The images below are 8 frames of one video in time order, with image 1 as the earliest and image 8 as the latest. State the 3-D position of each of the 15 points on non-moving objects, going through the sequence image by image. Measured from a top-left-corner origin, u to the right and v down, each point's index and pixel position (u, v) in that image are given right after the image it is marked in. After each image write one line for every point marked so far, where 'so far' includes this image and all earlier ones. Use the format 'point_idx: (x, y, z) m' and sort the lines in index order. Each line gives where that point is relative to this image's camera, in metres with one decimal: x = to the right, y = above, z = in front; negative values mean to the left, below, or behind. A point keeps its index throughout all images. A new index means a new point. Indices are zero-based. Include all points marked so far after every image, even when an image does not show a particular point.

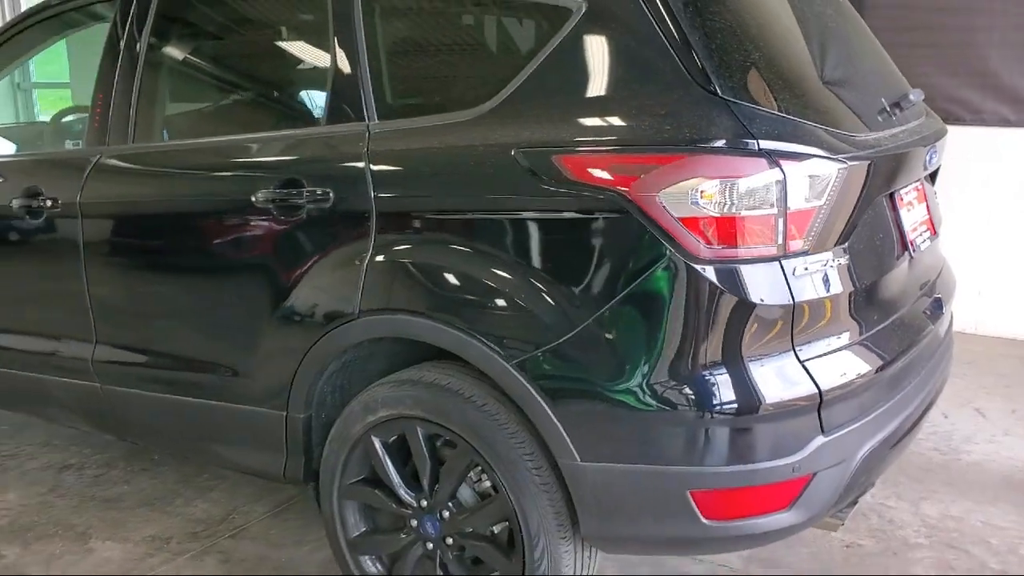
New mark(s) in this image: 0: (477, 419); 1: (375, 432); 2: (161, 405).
0: (-0.1, -0.2, +1.9) m
1: (-0.3, -0.3, +2.1) m
2: (-0.7, -0.2, +2.5) m
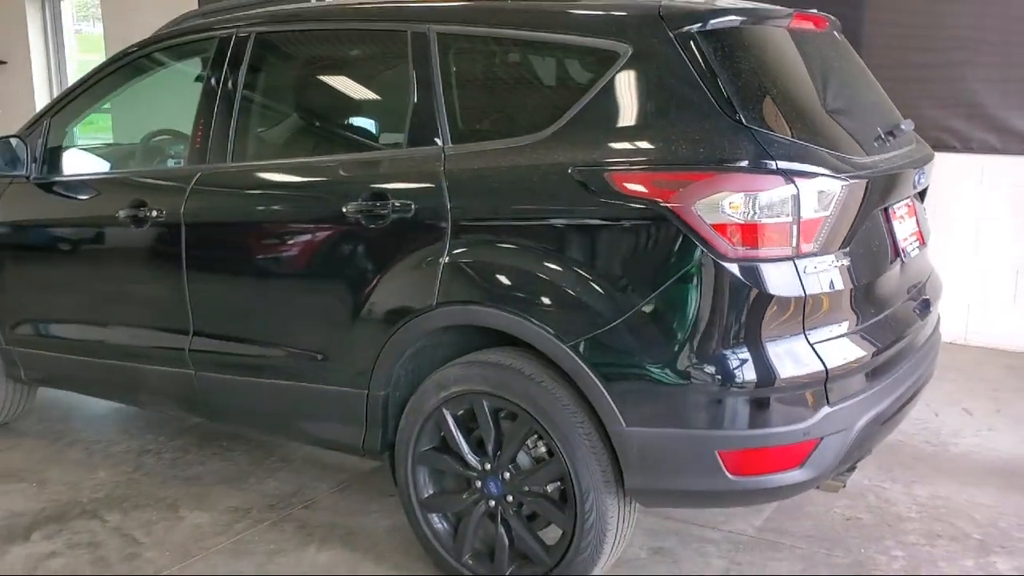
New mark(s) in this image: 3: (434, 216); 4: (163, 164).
0: (+0.1, -0.2, +2.3) m
1: (-0.1, -0.3, +2.4) m
2: (-0.6, -0.2, +2.8) m
3: (-0.2, +0.1, +2.4) m
4: (-0.9, +0.3, +3.1) m
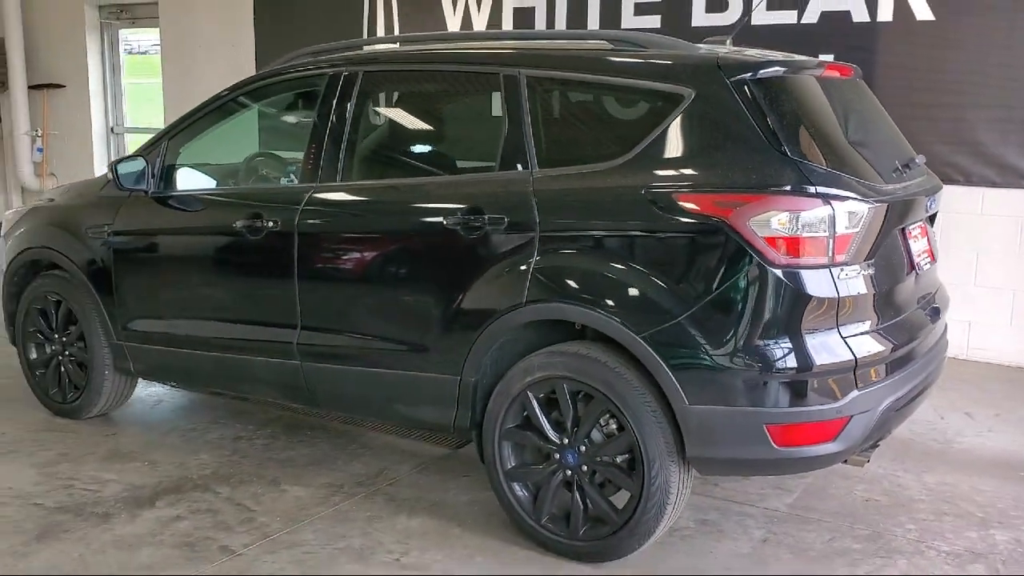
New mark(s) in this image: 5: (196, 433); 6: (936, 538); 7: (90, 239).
0: (+0.2, -0.2, +2.7) m
1: (0.0, -0.3, +2.9) m
2: (-0.5, -0.3, +3.2) m
3: (0.0, +0.1, +2.9) m
4: (-0.7, +0.3, +3.5) m
5: (-1.1, -0.5, +4.0) m
6: (+1.1, -0.7, +3.0) m
7: (-1.4, +0.2, +3.9) m
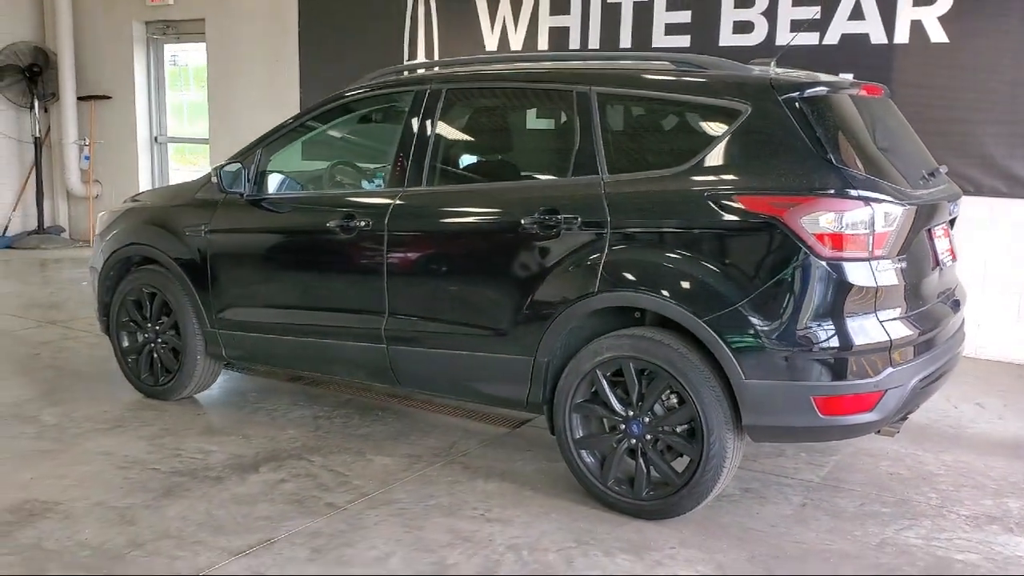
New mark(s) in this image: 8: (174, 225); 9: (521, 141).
0: (+0.4, -0.2, +3.1) m
1: (+0.3, -0.2, +3.3) m
2: (-0.2, -0.2, +3.6) m
3: (+0.2, +0.2, +3.3) m
4: (-0.5, +0.4, +3.9) m
5: (-0.9, -0.5, +4.4) m
6: (+1.3, -0.7, +3.4) m
7: (-1.2, +0.2, +4.3) m
8: (-1.3, +0.2, +4.4) m
9: (0.0, +0.5, +3.6) m
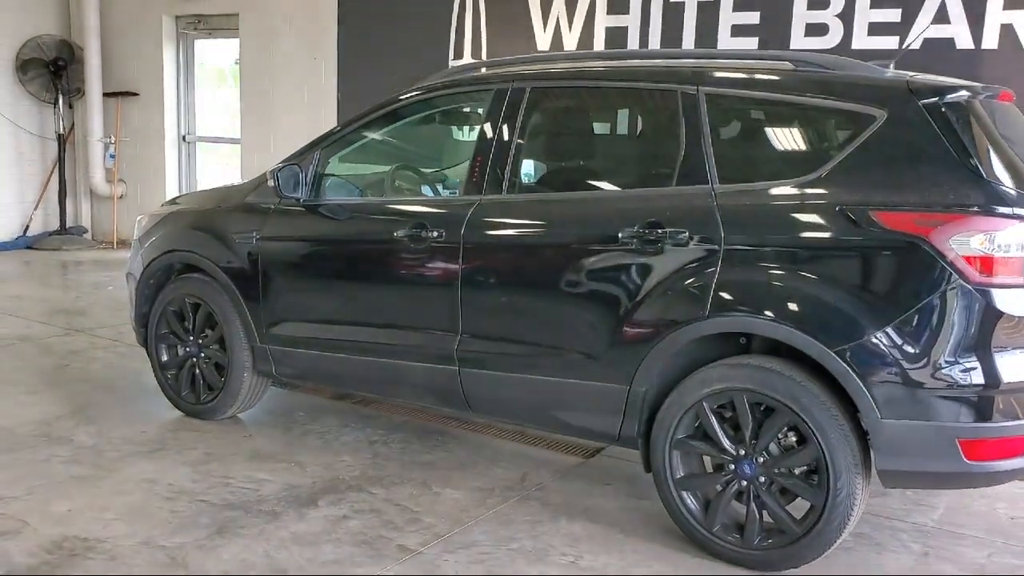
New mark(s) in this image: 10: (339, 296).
0: (+0.7, -0.2, +2.8) m
1: (+0.5, -0.3, +2.9) m
2: (0.0, -0.3, +3.3) m
3: (+0.5, +0.1, +2.9) m
4: (-0.3, +0.3, +3.6) m
5: (-0.6, -0.5, +4.0) m
6: (+1.6, -0.7, +3.1) m
7: (-1.0, +0.2, +4.0) m
8: (-1.0, +0.2, +4.0) m
9: (+0.3, +0.4, +3.3) m
10: (-0.6, 0.0, +3.7) m
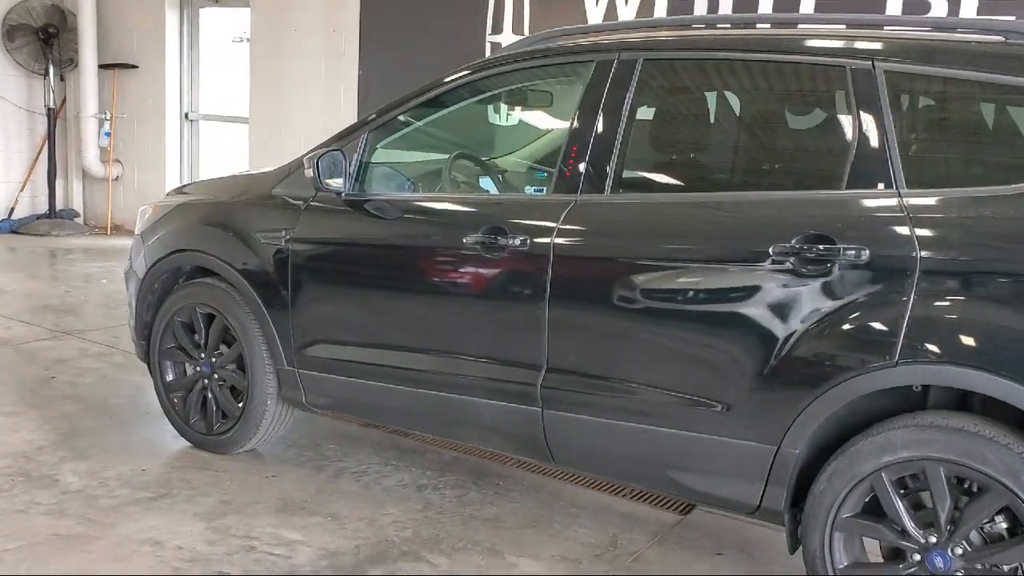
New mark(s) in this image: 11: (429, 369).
0: (+0.9, -0.3, +2.1) m
1: (+0.7, -0.4, +2.2) m
2: (+0.2, -0.3, +2.6) m
3: (+0.7, 0.0, +2.3) m
4: (0.0, +0.3, +2.9) m
5: (-0.4, -0.6, +3.3) m
6: (+1.8, -0.8, +2.4) m
7: (-0.7, +0.1, +3.3) m
8: (-0.8, +0.2, +3.3) m
9: (+0.5, +0.3, +2.6) m
10: (-0.3, -0.1, +3.0) m
11: (-0.2, -0.2, +3.0) m
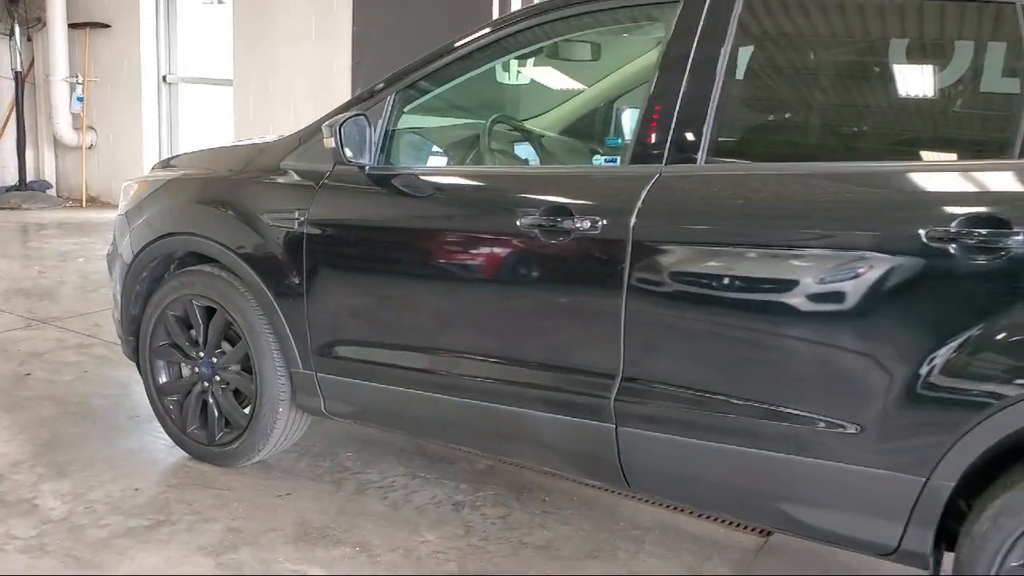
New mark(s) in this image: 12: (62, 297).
0: (+1.1, -0.3, +1.7) m
1: (+0.9, -0.4, +1.8) m
2: (+0.4, -0.3, +2.2) m
3: (+0.9, 0.0, +1.8) m
4: (+0.1, +0.3, +2.5) m
5: (-0.3, -0.5, +2.9) m
6: (+2.0, -0.8, +2.0) m
7: (-0.6, +0.2, +2.8) m
8: (-0.7, +0.2, +2.9) m
9: (+0.7, +0.4, +2.1) m
10: (-0.2, 0.0, +2.6) m
11: (-0.1, -0.2, +2.5) m
12: (-1.9, 0.0, +4.9) m
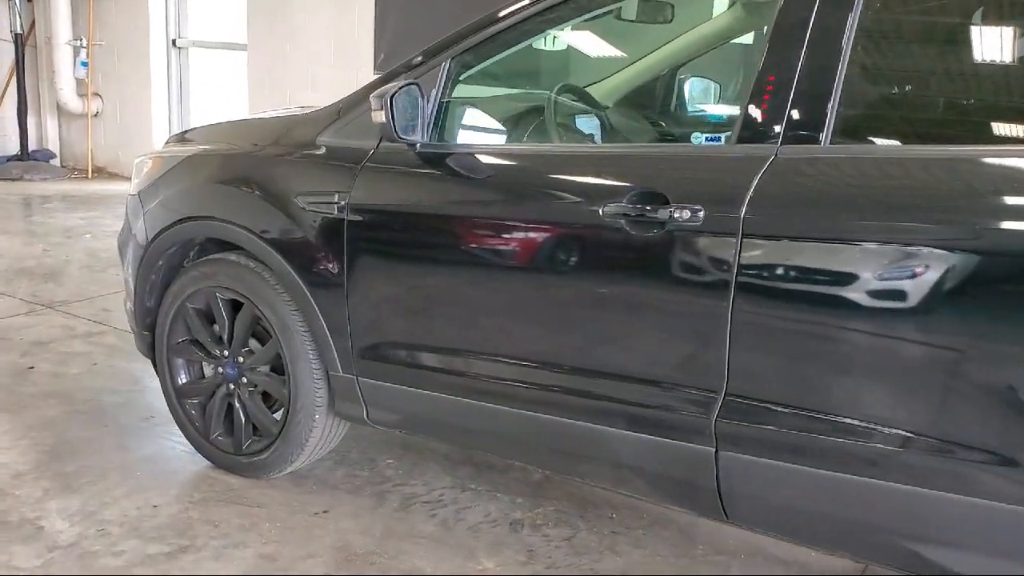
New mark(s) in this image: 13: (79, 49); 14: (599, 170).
0: (+1.2, -0.3, +1.3) m
1: (+1.0, -0.4, +1.5) m
2: (+0.5, -0.3, +1.9) m
3: (+1.0, 0.0, +1.5) m
4: (+0.3, +0.3, +2.1) m
5: (-0.1, -0.5, +2.6) m
6: (+2.1, -0.8, +1.7) m
7: (-0.5, +0.2, +2.5) m
8: (-0.5, +0.2, +2.5) m
9: (+0.8, +0.4, +1.8) m
10: (-0.1, 0.0, +2.2) m
11: (+0.1, -0.2, +2.2) m
12: (-1.8, 0.0, +4.5) m
13: (-3.1, +1.7, +8.2) m
14: (+0.2, +0.2, +2.1) m
